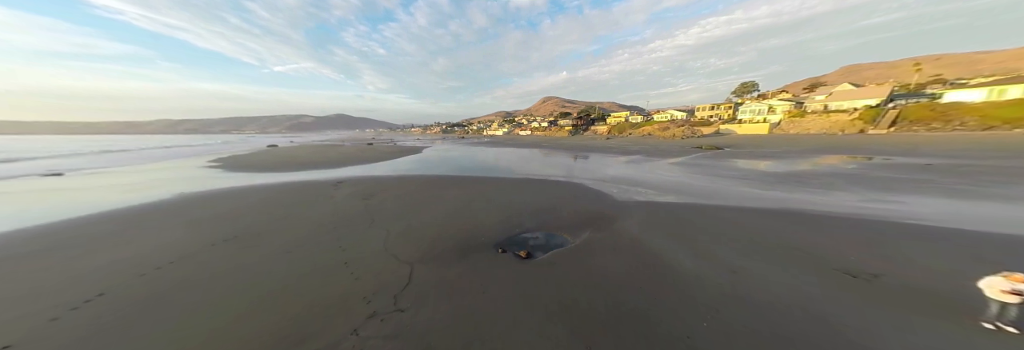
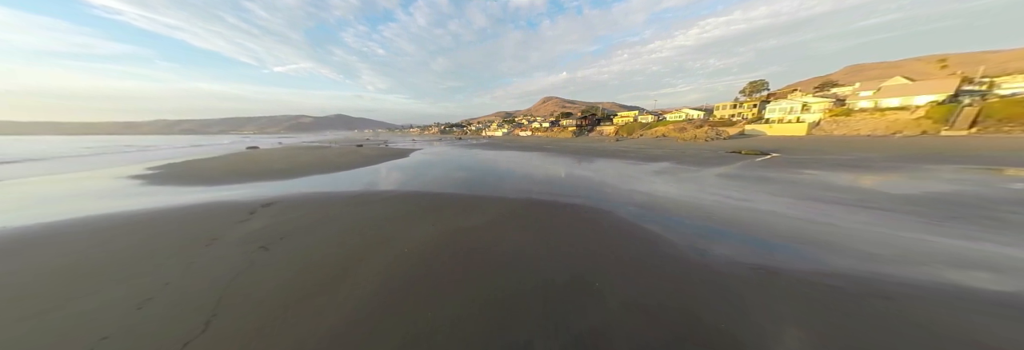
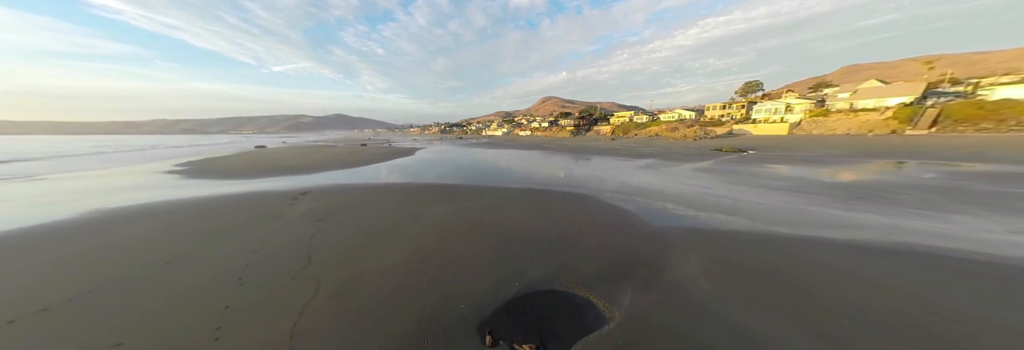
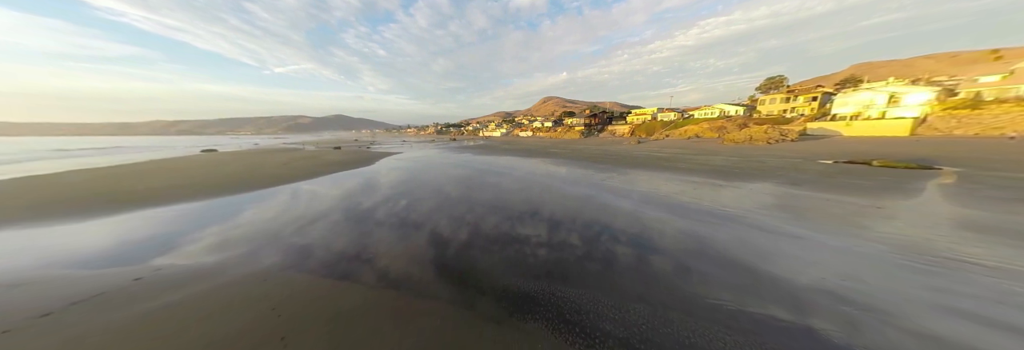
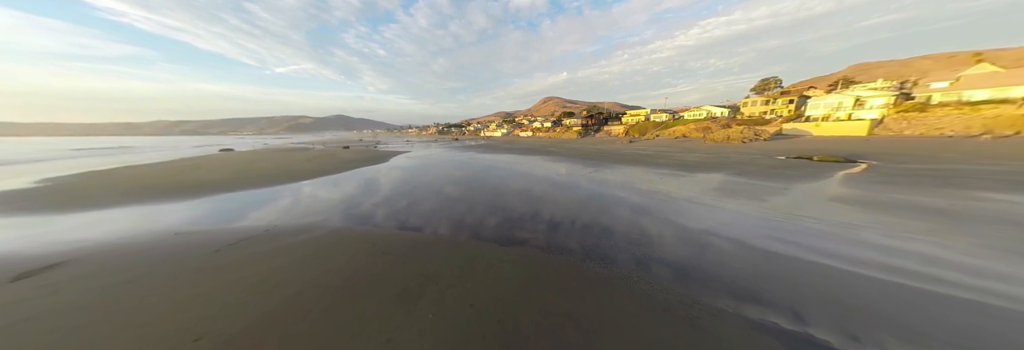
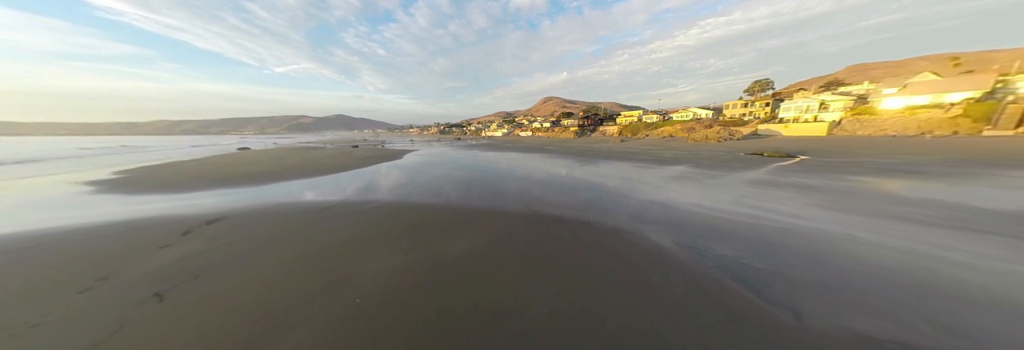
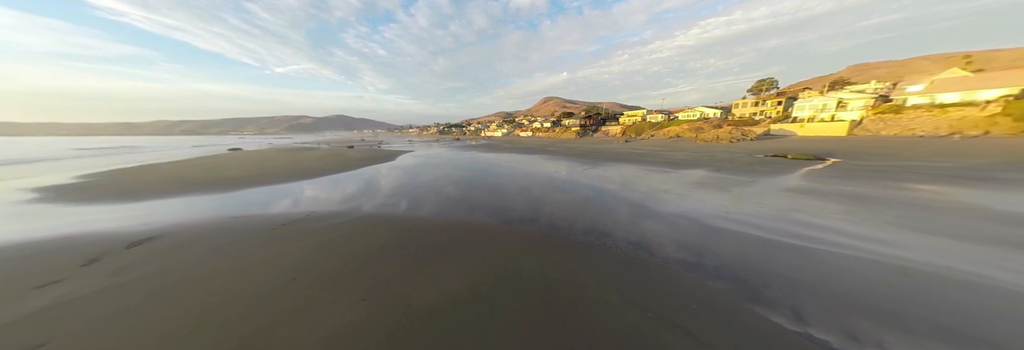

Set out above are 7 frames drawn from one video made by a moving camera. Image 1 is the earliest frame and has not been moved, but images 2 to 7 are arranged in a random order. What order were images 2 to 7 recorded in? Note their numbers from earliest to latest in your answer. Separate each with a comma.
3, 2, 6, 7, 5, 4
